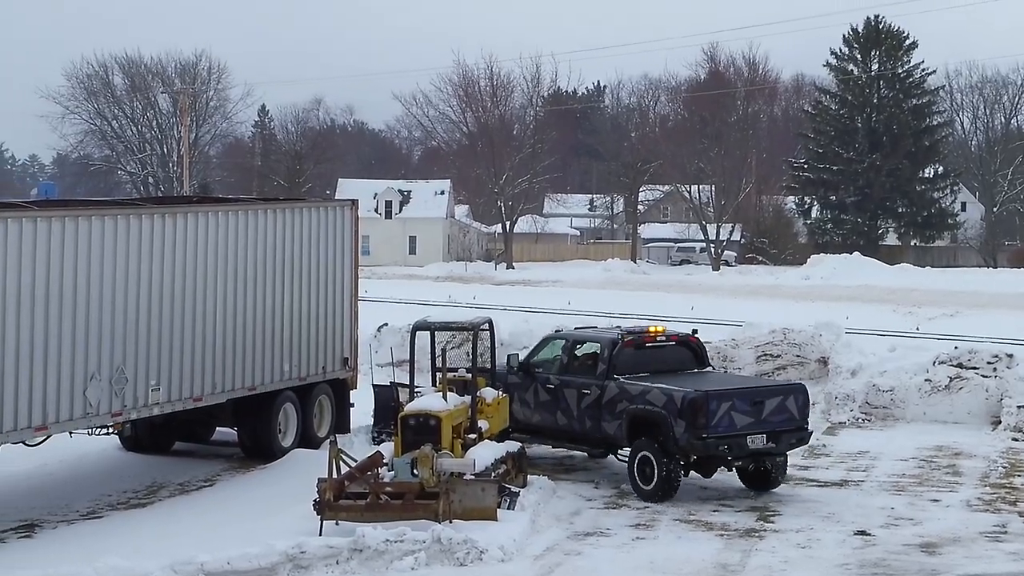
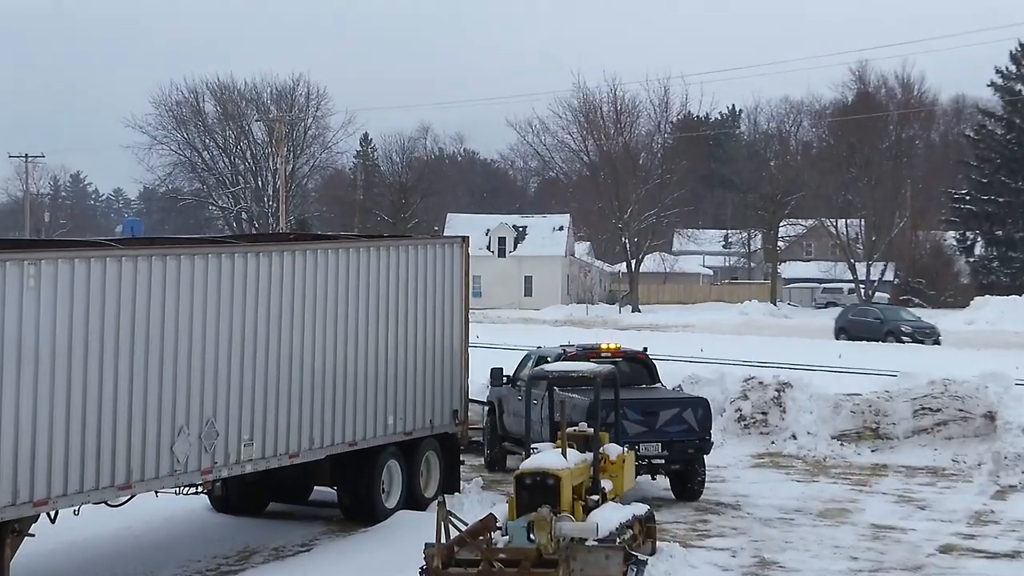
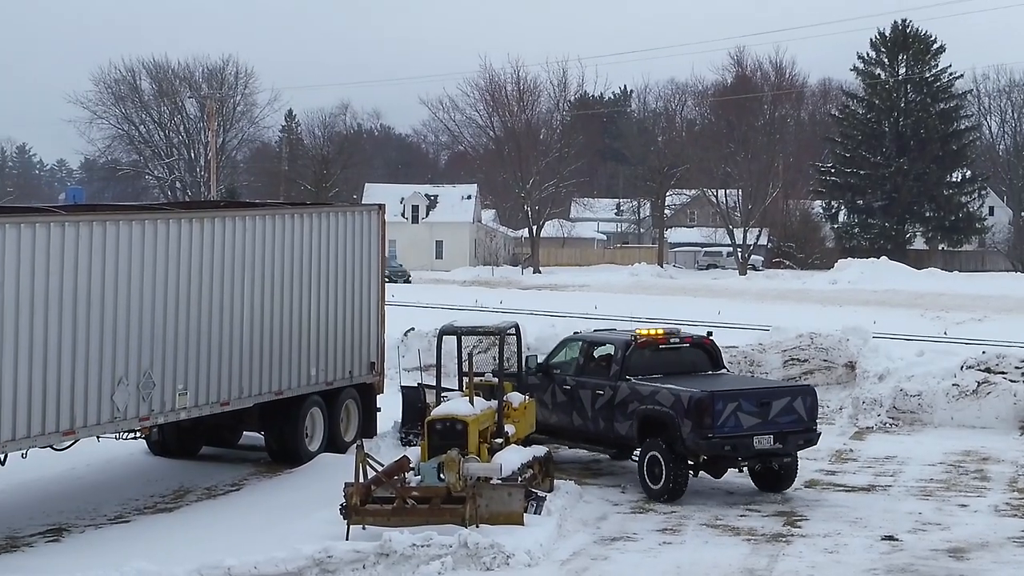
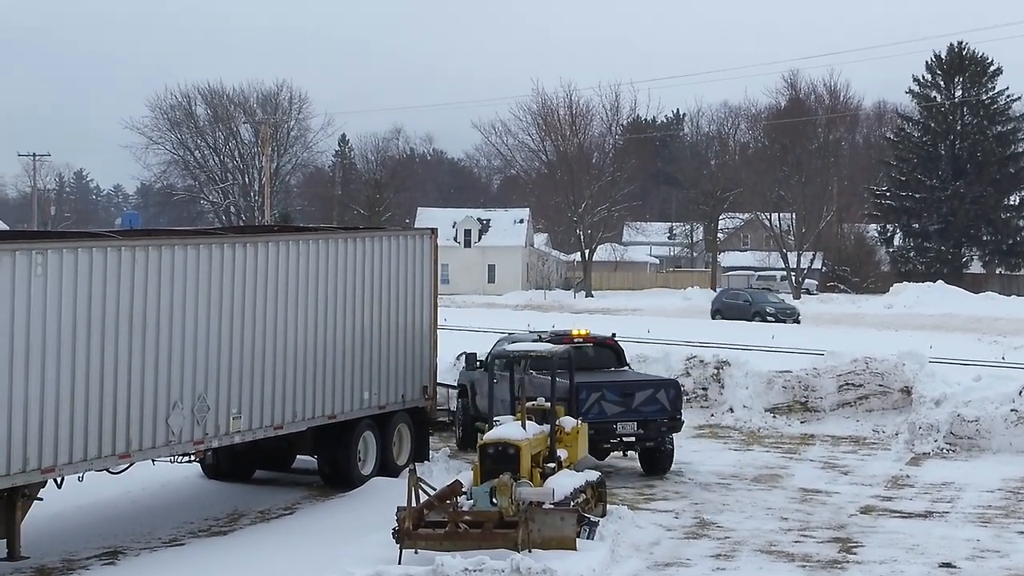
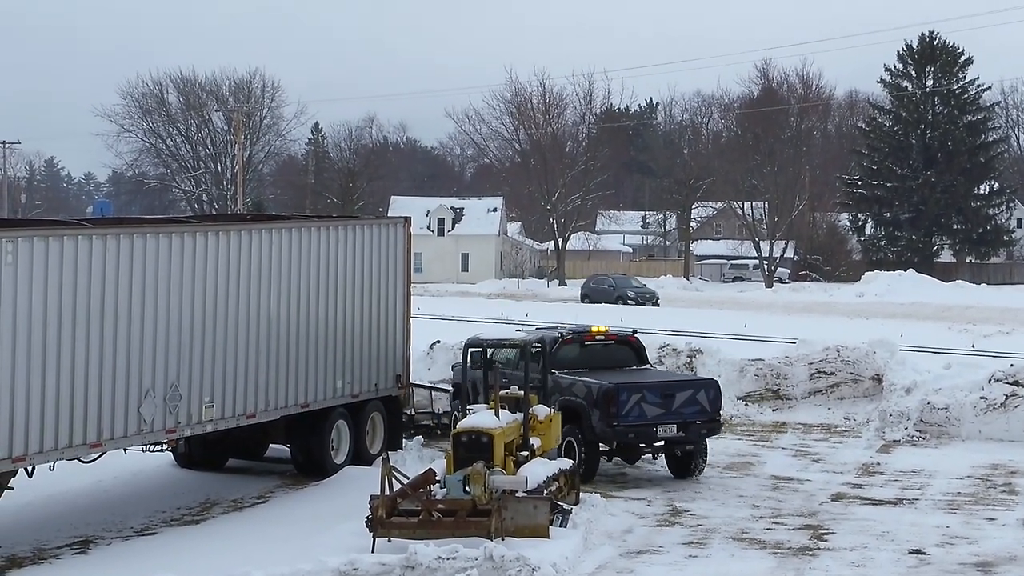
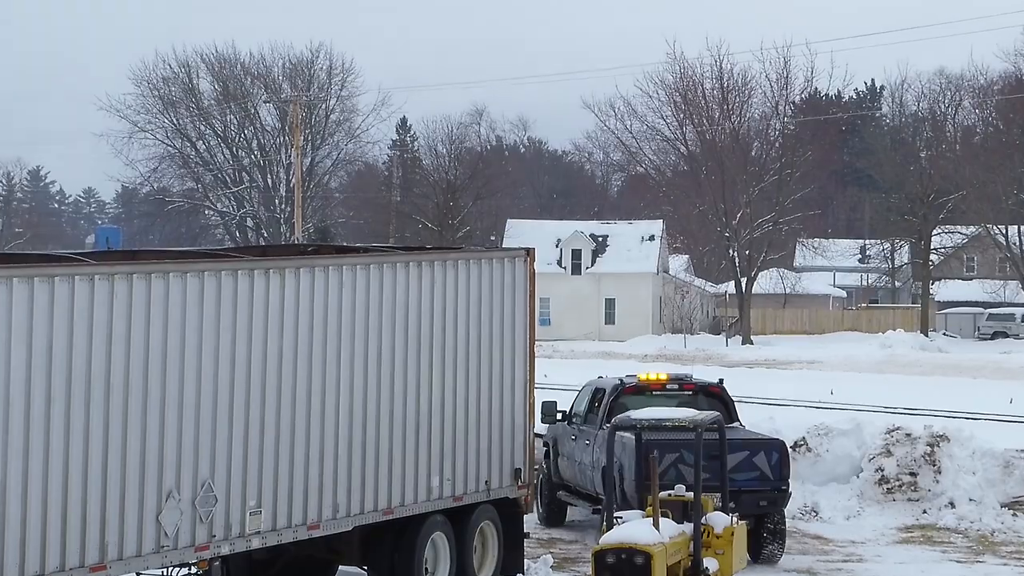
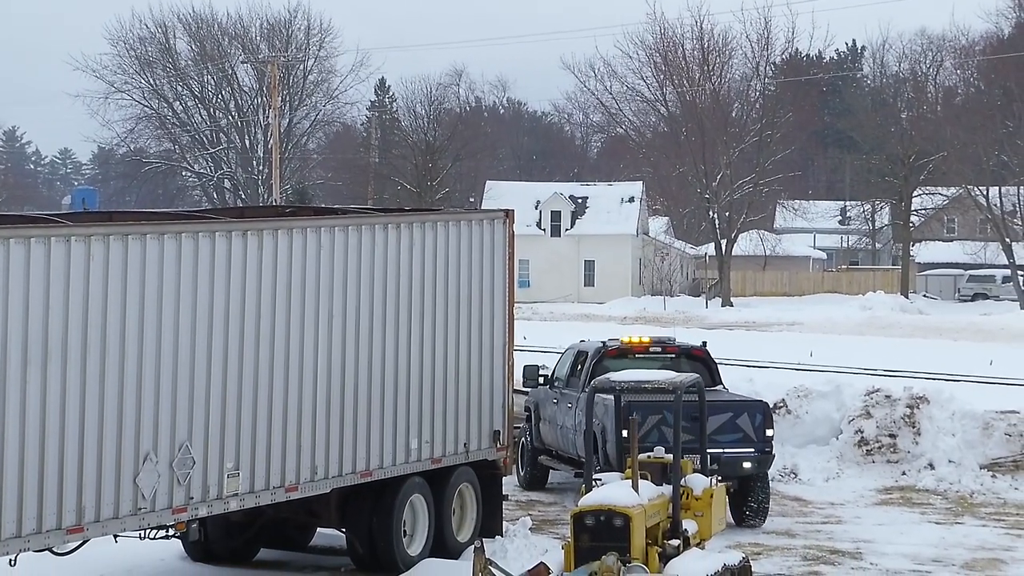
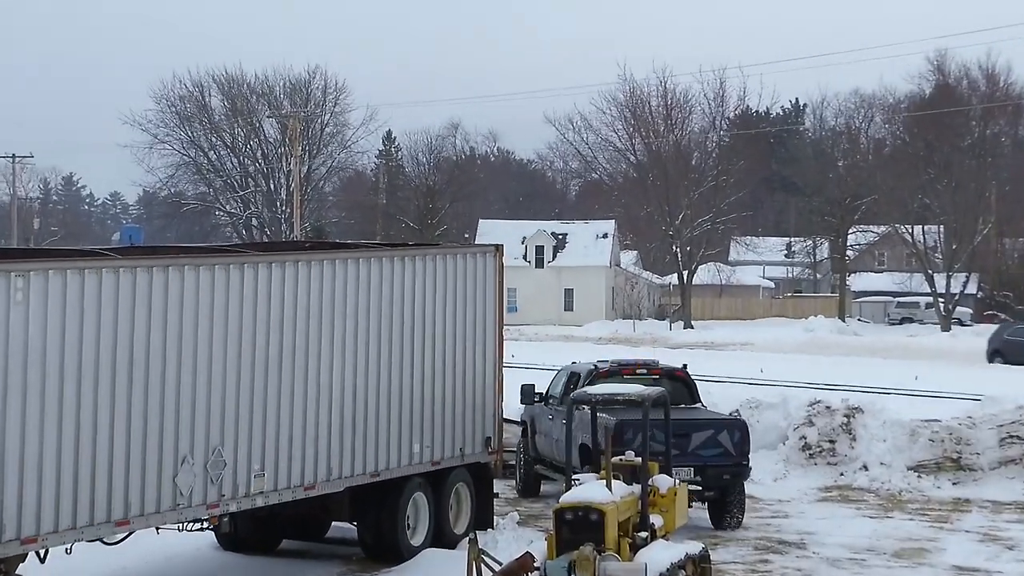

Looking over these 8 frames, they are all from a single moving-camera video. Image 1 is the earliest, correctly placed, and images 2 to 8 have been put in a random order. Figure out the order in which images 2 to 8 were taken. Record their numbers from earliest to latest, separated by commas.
3, 5, 4, 2, 8, 6, 7
